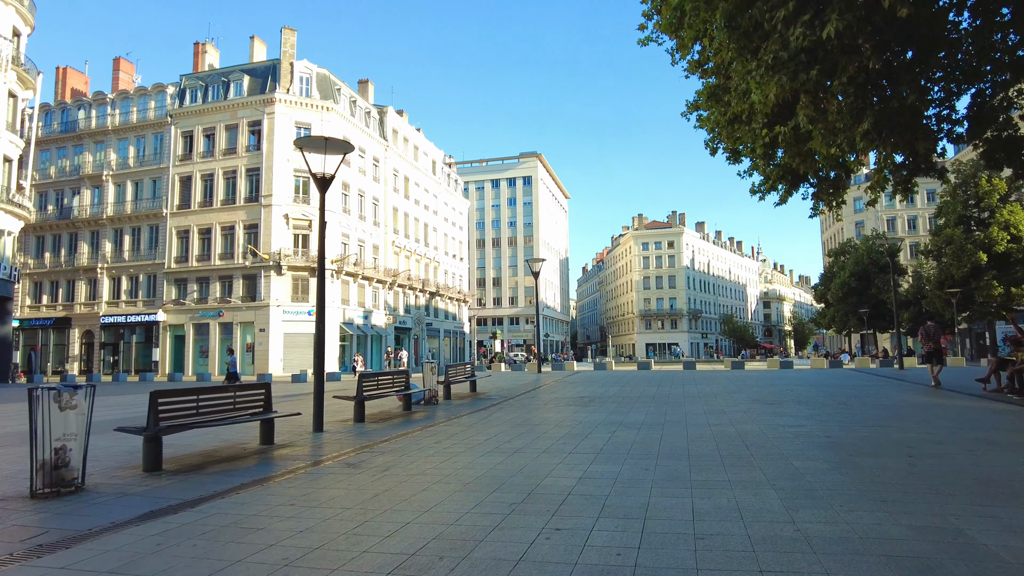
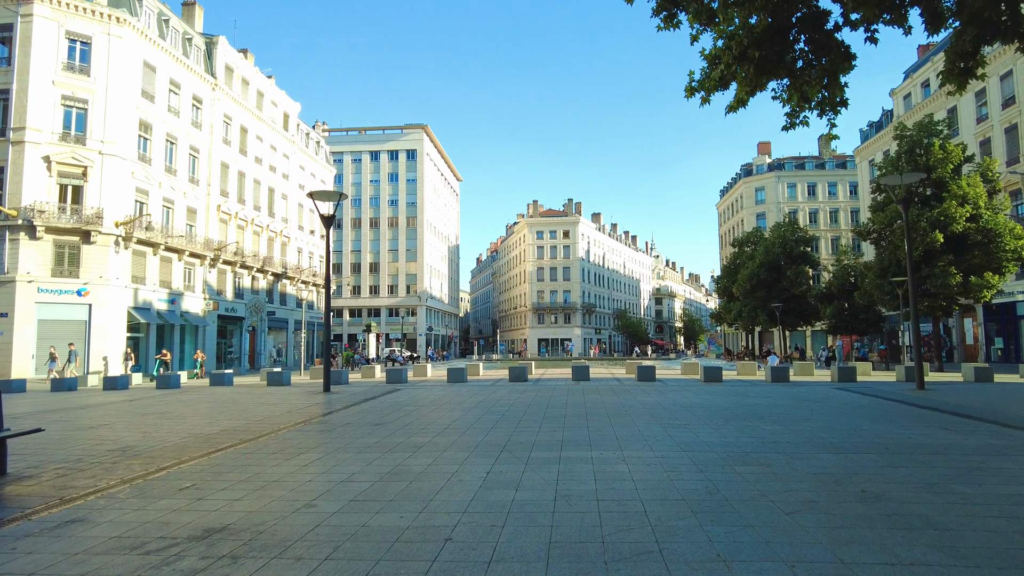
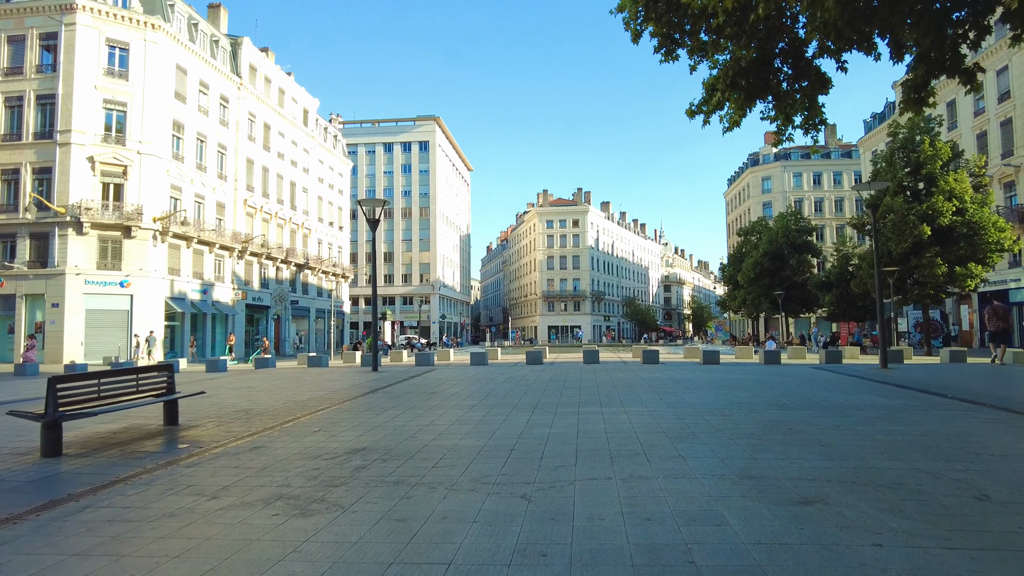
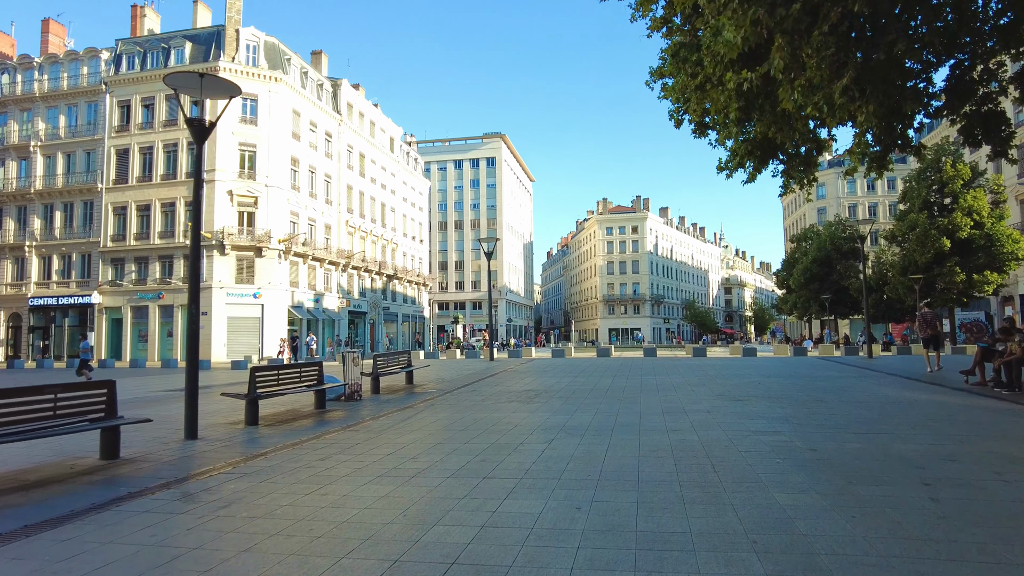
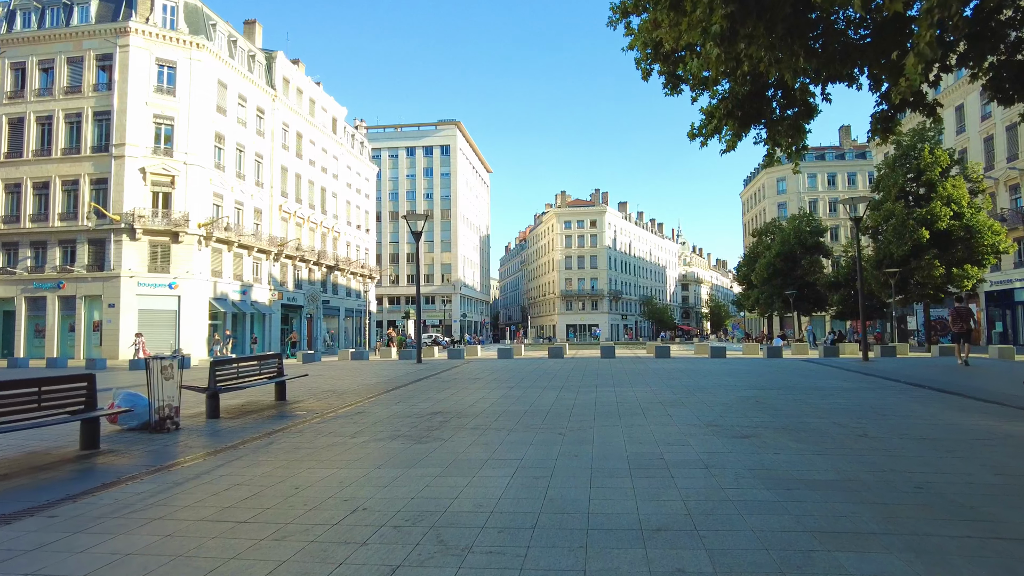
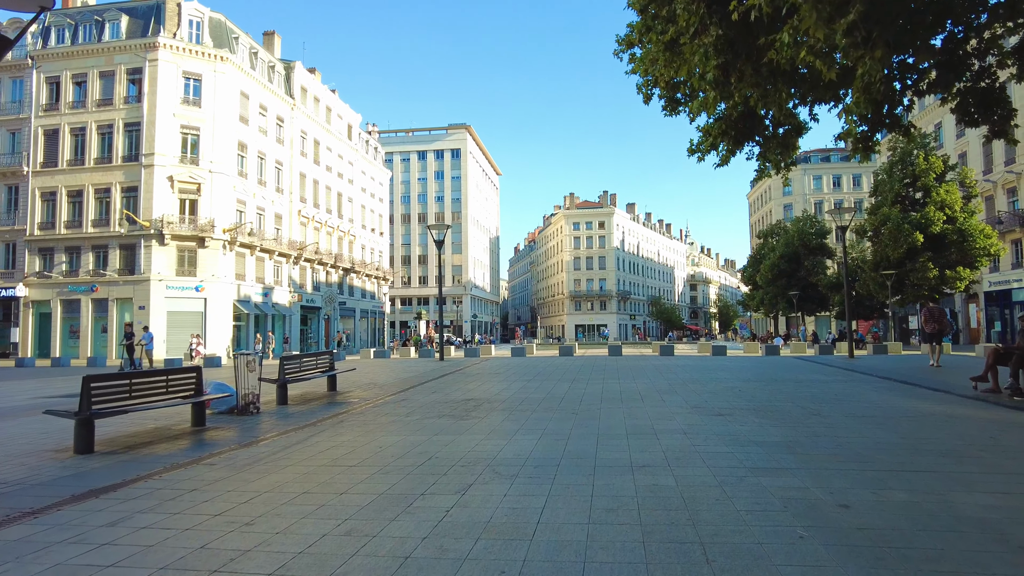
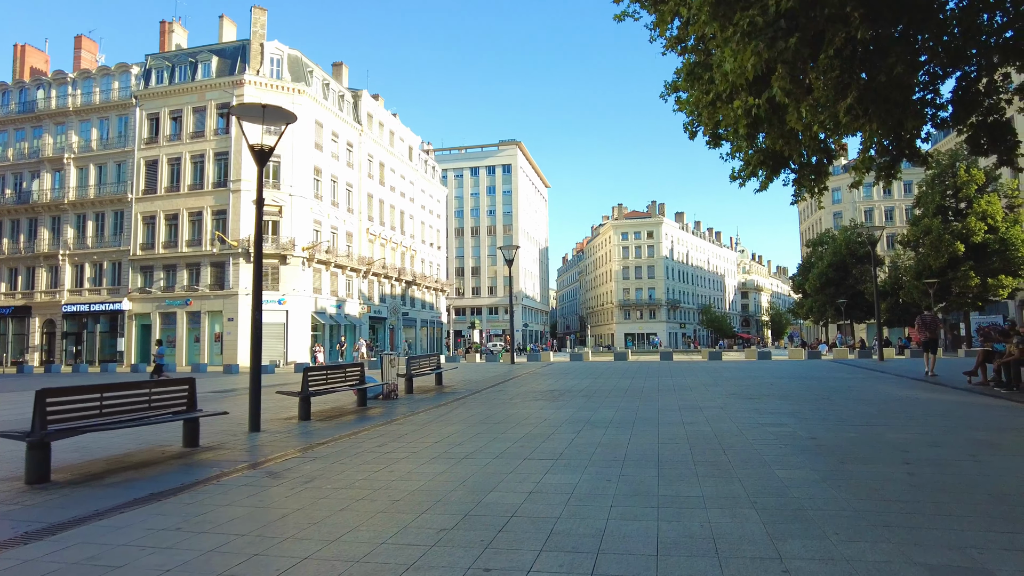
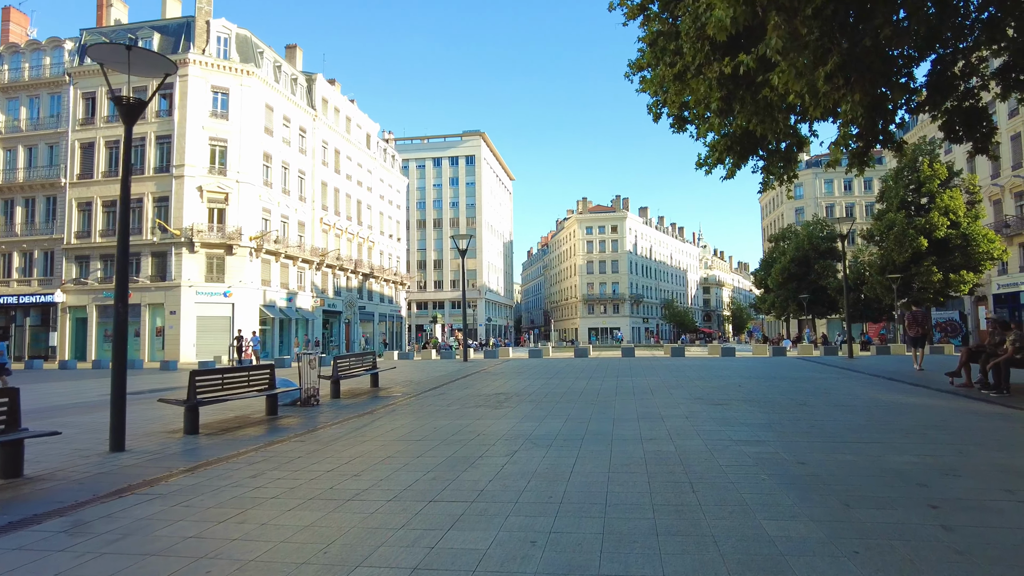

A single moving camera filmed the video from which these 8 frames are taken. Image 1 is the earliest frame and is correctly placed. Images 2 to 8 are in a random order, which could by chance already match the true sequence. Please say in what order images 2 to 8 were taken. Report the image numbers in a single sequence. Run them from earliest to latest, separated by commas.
7, 4, 8, 6, 5, 3, 2
